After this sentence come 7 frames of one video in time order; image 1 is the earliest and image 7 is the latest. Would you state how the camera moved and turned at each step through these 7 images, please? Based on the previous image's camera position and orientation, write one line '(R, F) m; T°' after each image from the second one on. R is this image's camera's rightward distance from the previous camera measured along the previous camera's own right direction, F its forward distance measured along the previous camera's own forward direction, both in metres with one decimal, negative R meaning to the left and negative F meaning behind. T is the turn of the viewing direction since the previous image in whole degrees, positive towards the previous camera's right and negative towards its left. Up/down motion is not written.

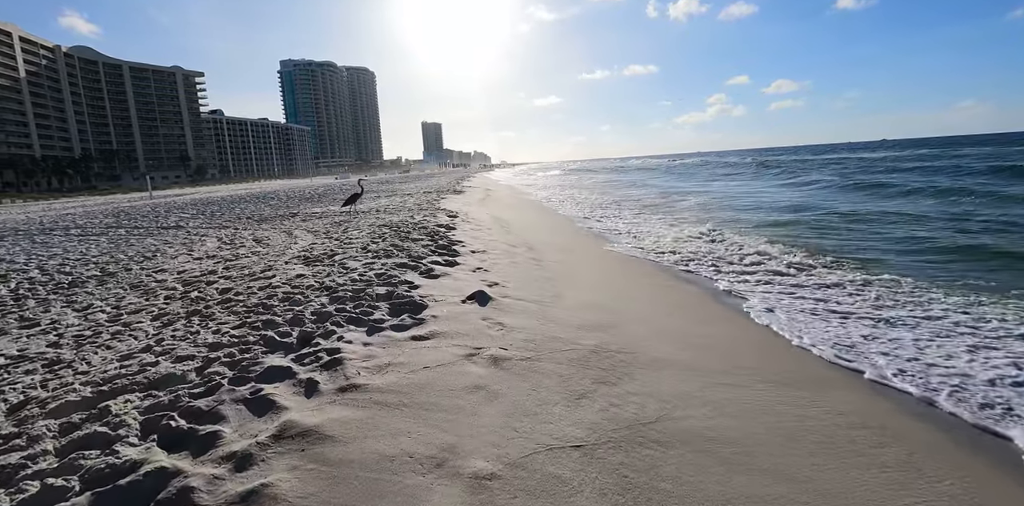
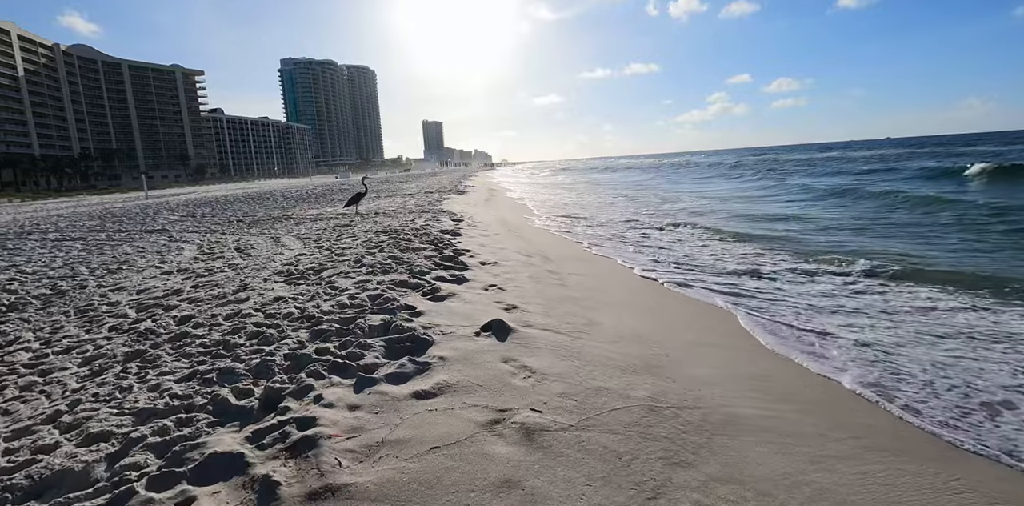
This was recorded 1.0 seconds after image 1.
(-0.2, +0.9) m; 0°
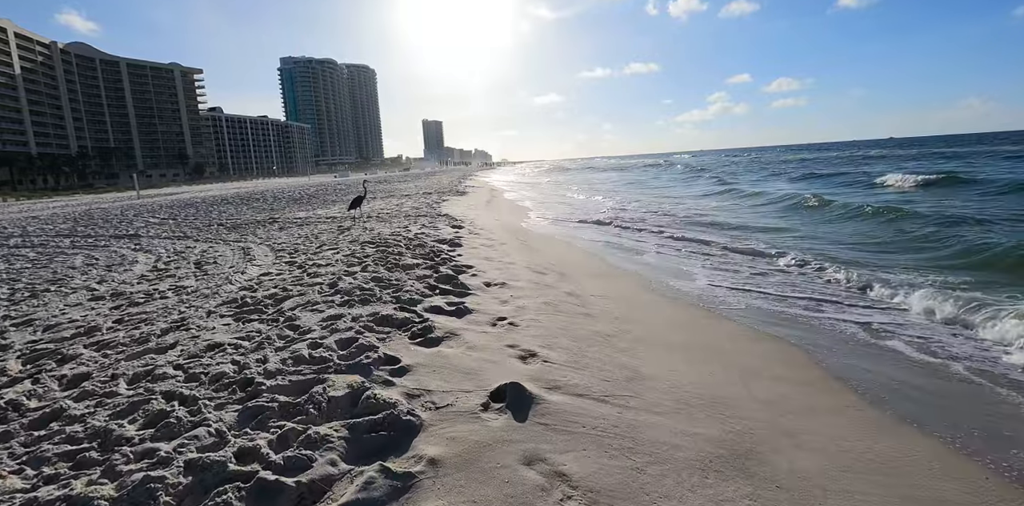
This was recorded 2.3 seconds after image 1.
(-0.1, +1.2) m; 0°
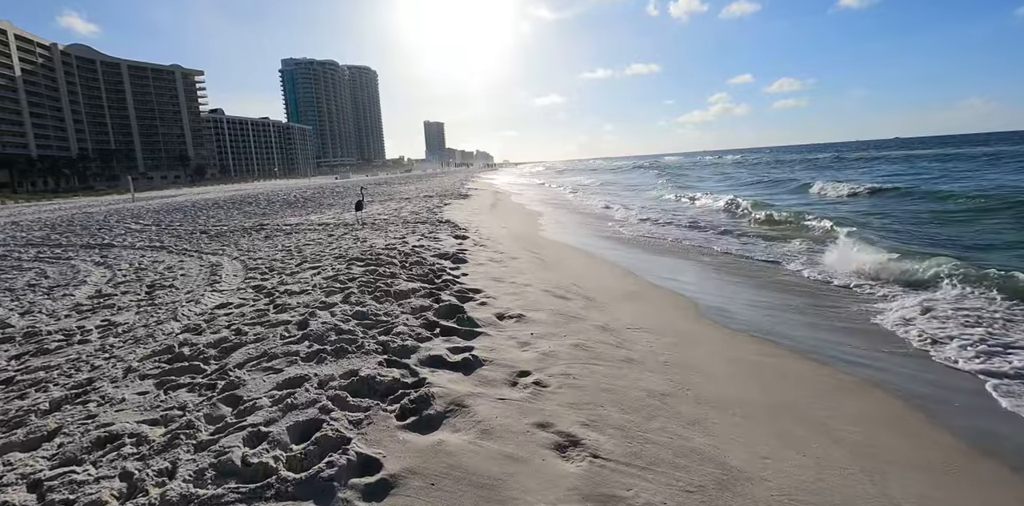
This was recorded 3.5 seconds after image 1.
(-0.2, +1.1) m; 0°
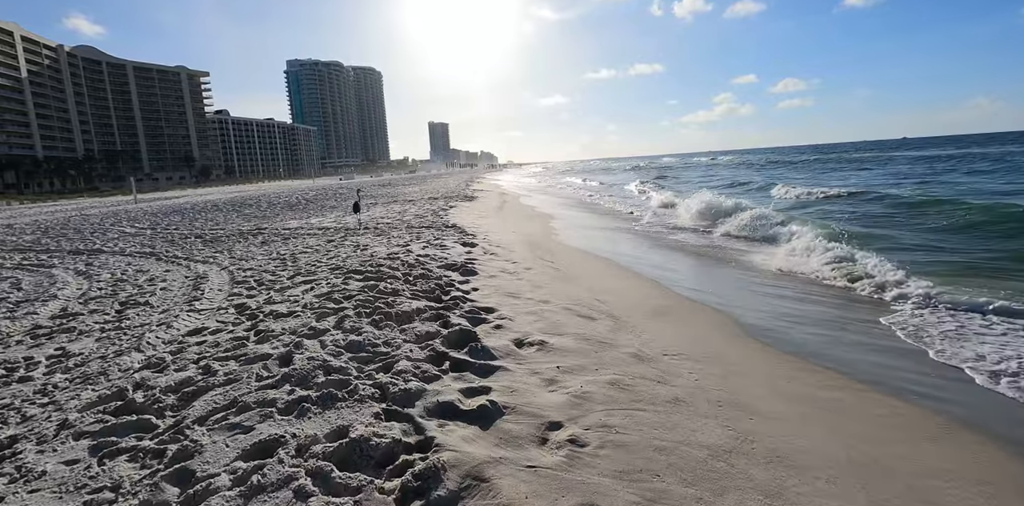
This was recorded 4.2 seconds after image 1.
(-0.1, +0.6) m; 0°
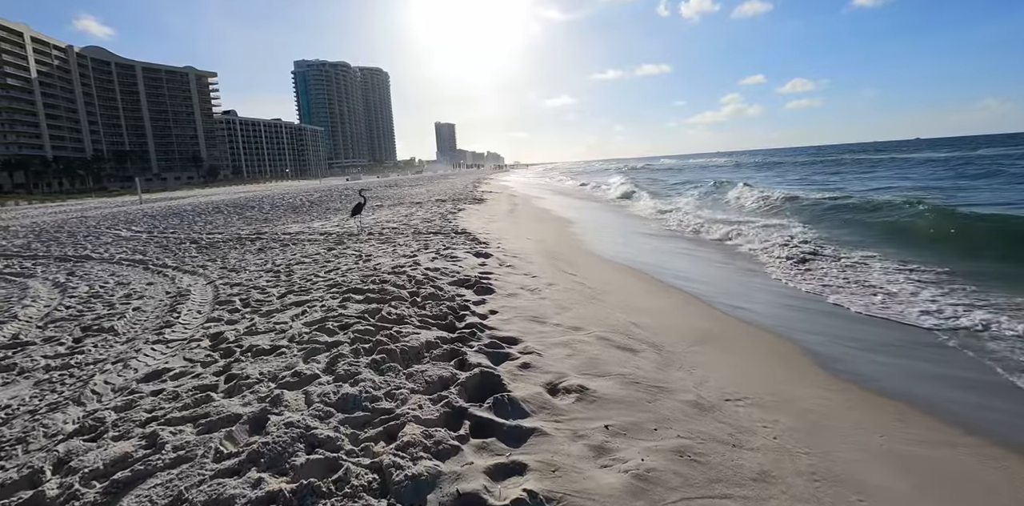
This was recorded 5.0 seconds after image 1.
(-0.2, +0.7) m; -1°
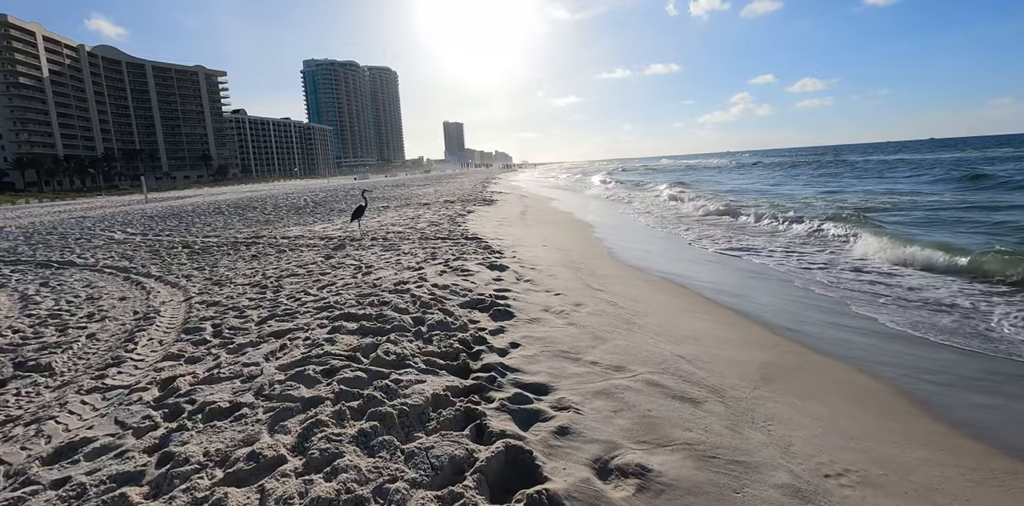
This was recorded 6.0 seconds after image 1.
(-0.1, +0.8) m; -1°
